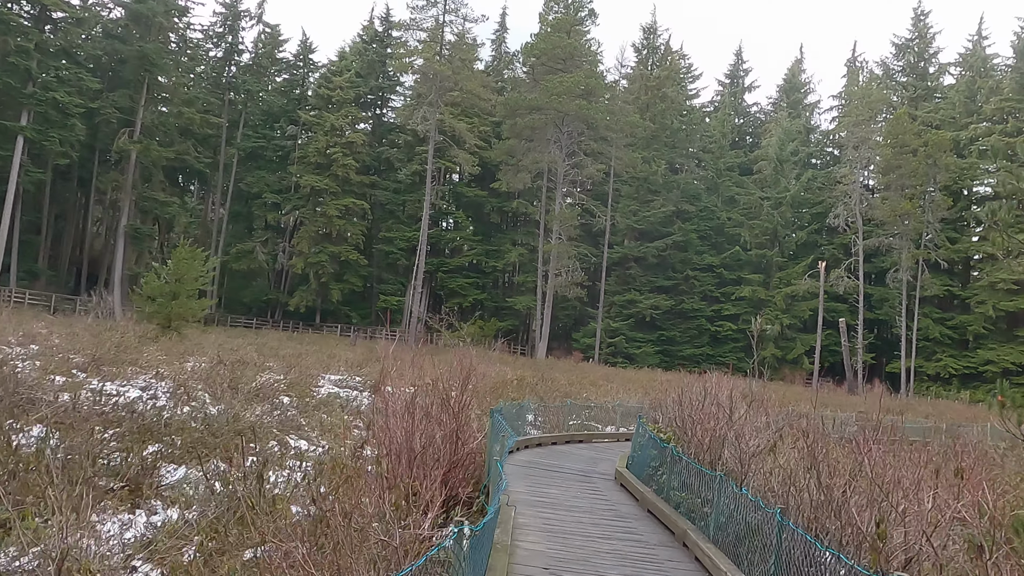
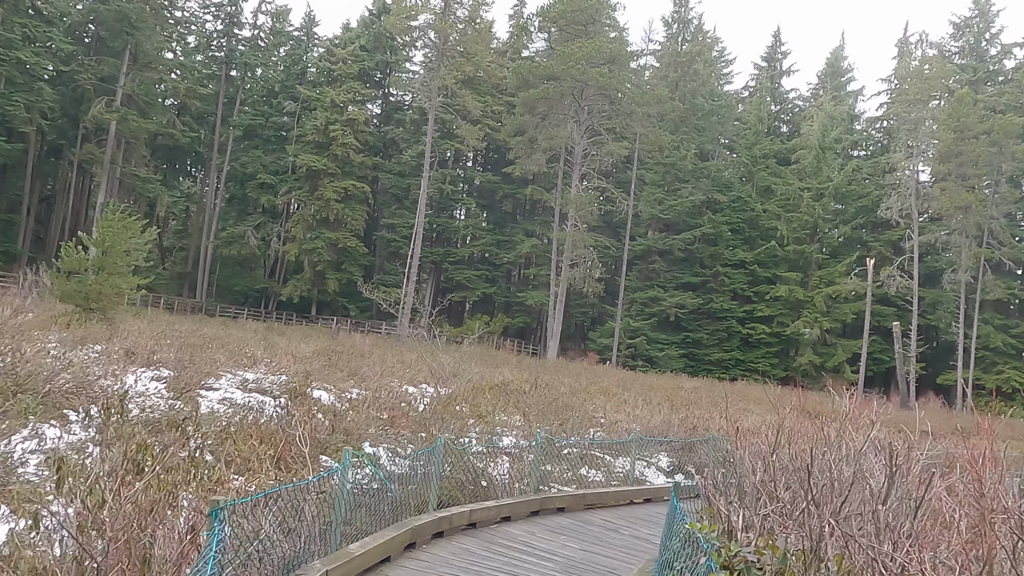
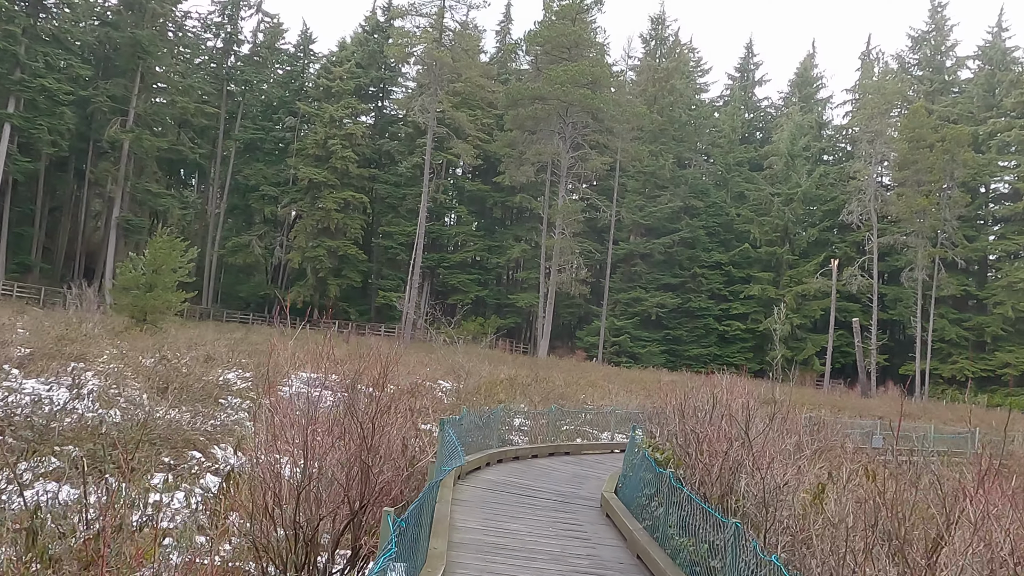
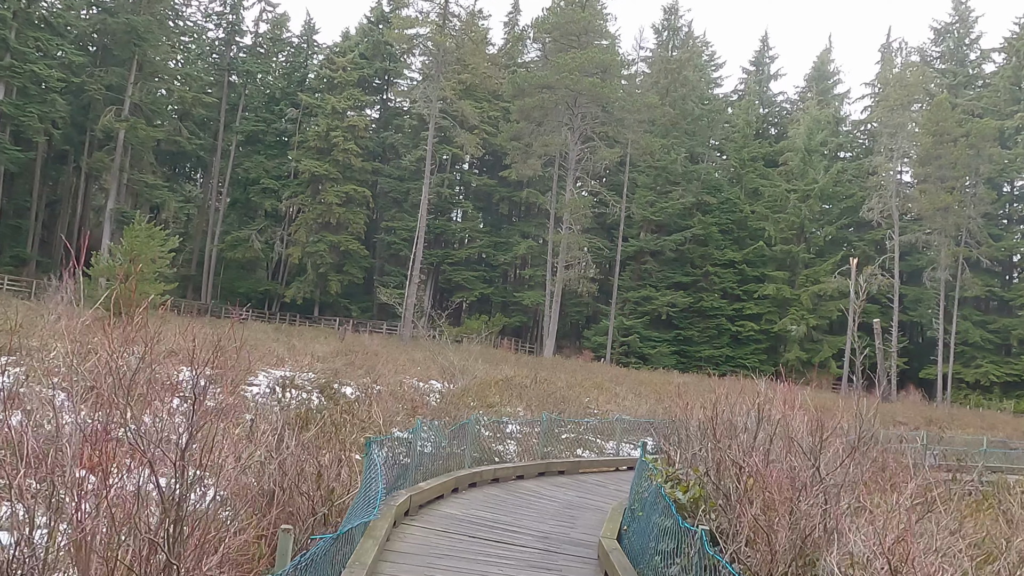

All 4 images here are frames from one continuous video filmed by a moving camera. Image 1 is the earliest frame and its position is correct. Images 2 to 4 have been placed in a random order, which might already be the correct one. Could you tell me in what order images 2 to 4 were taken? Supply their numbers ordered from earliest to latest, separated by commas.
3, 4, 2
